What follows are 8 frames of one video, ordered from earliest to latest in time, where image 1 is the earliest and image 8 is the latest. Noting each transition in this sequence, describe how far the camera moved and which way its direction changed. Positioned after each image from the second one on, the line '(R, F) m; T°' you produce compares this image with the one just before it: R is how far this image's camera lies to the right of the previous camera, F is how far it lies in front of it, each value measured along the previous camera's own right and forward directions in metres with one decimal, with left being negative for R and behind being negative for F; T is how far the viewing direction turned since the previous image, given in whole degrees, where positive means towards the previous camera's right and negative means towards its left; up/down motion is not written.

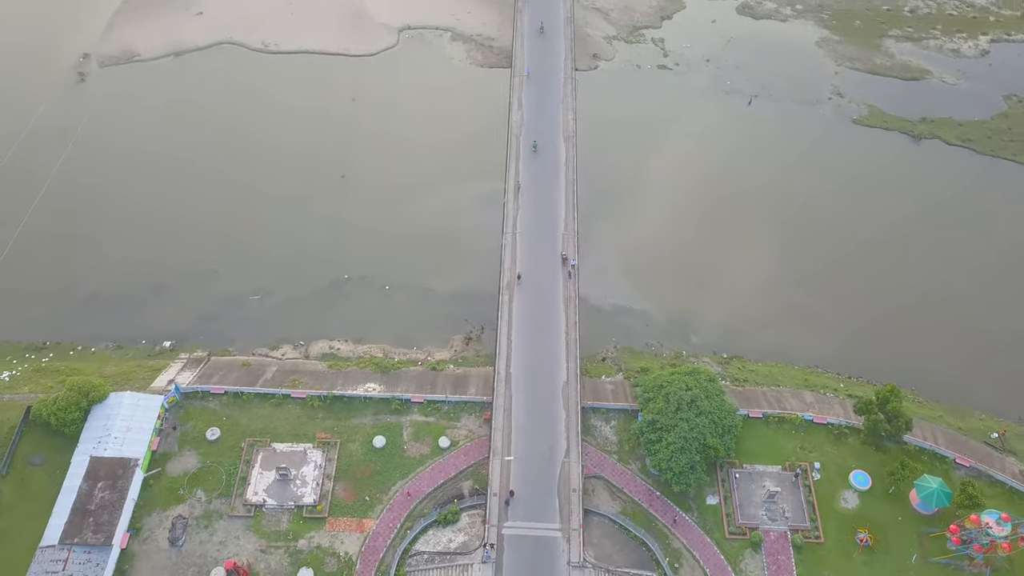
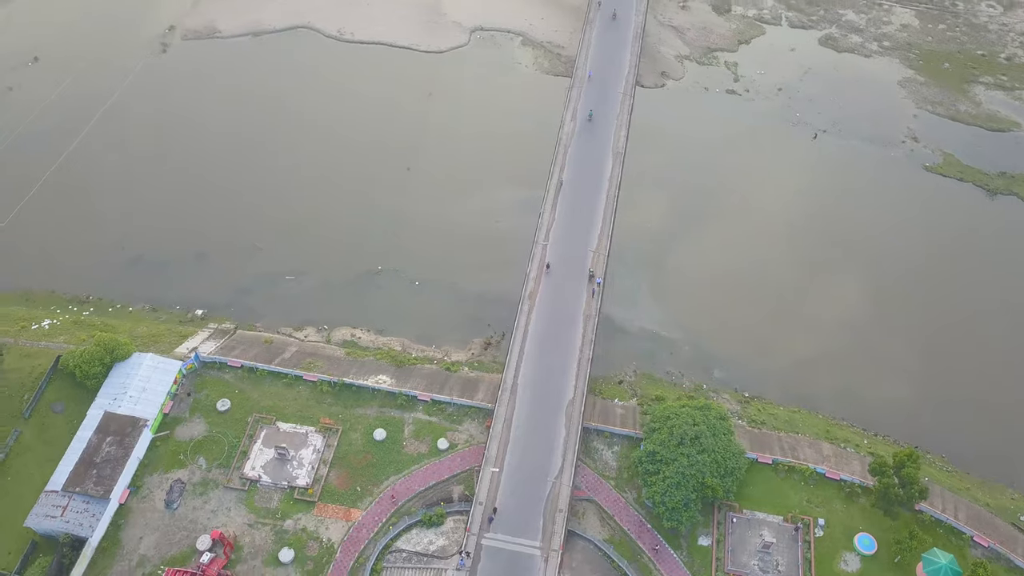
(+2.0, +0.3) m; -5°
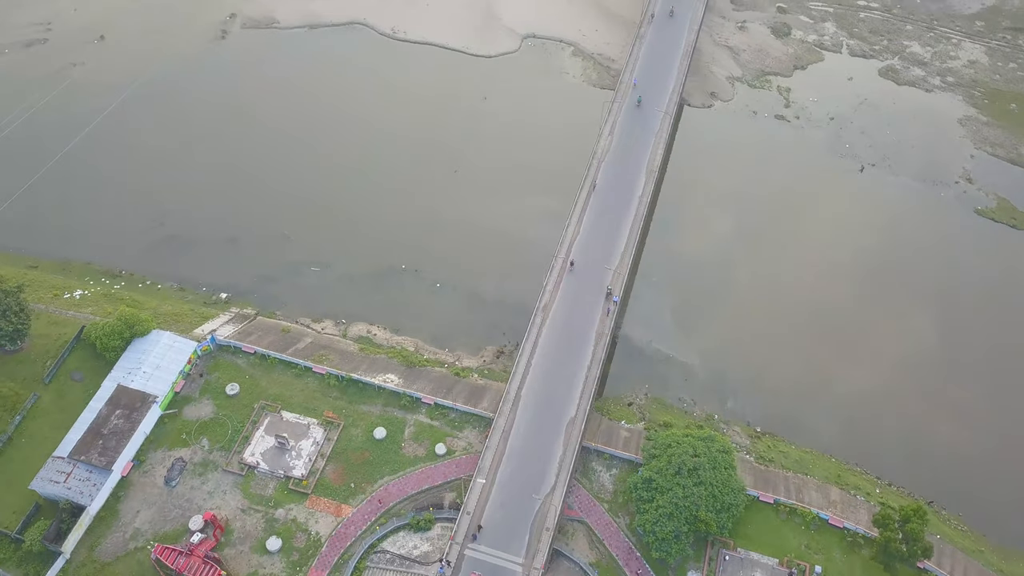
(+1.5, +0.3) m; -4°
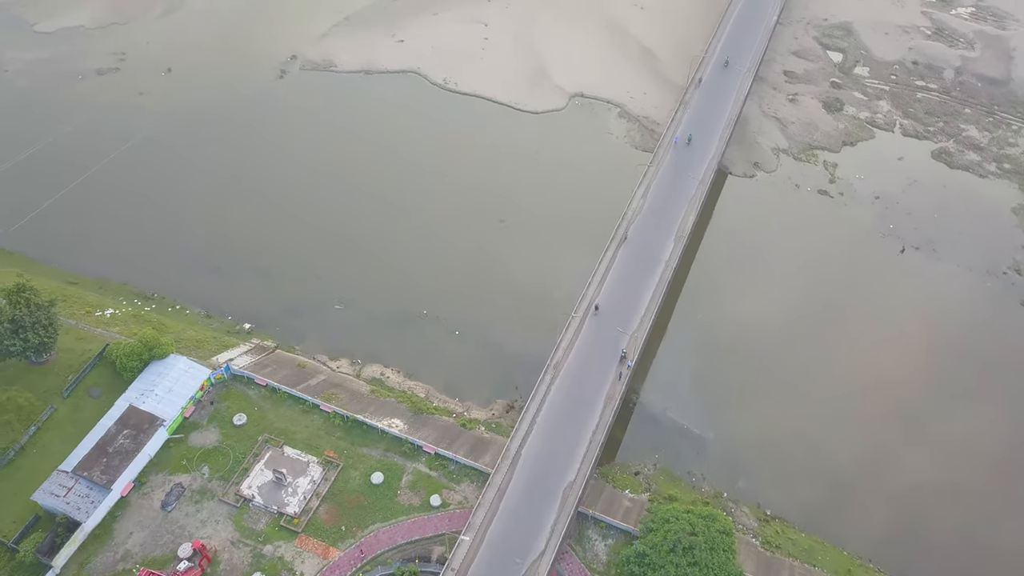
(+1.5, +0.2) m; -4°
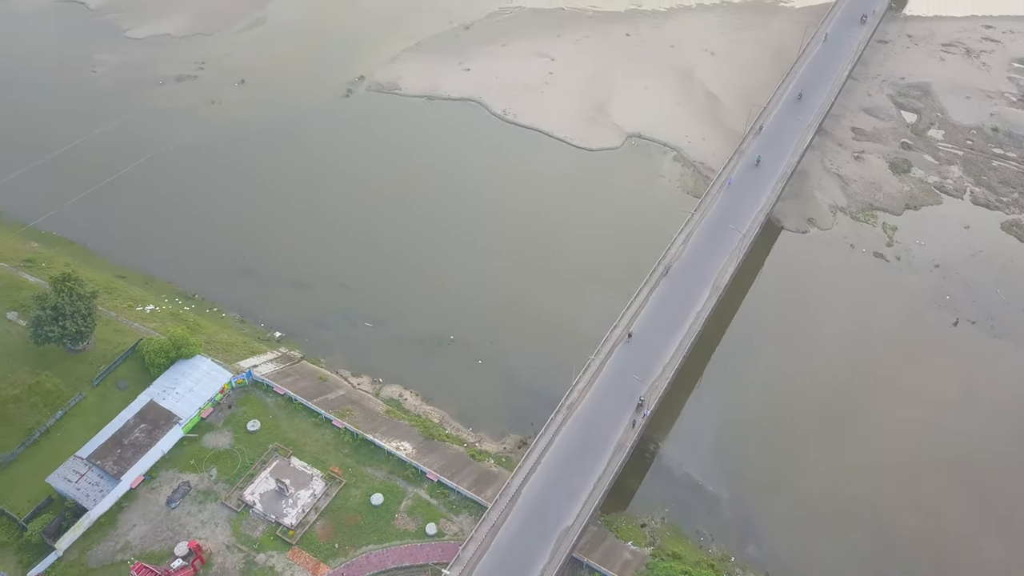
(+1.8, +0.3) m; -5°
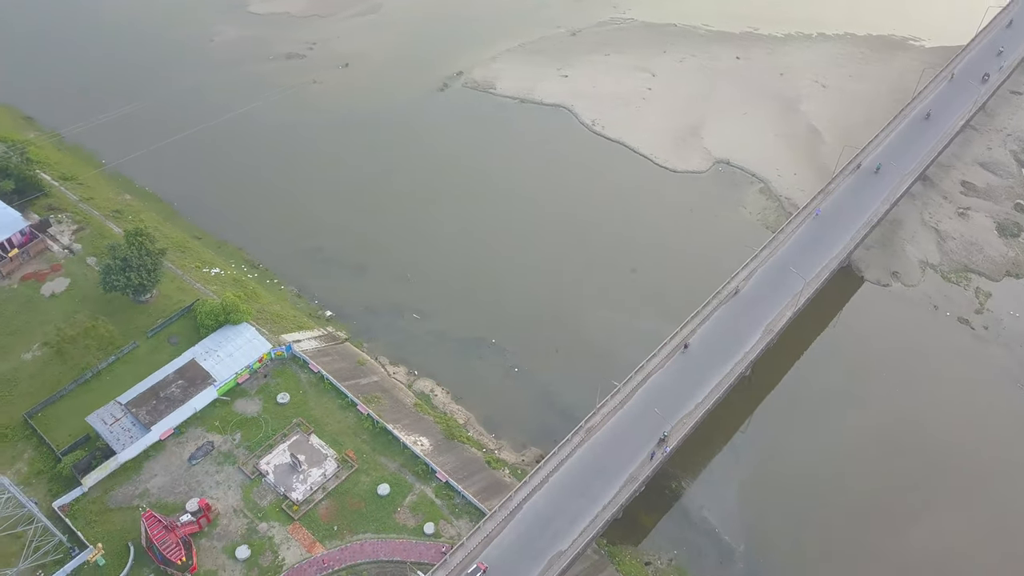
(+2.5, +0.5) m; -8°
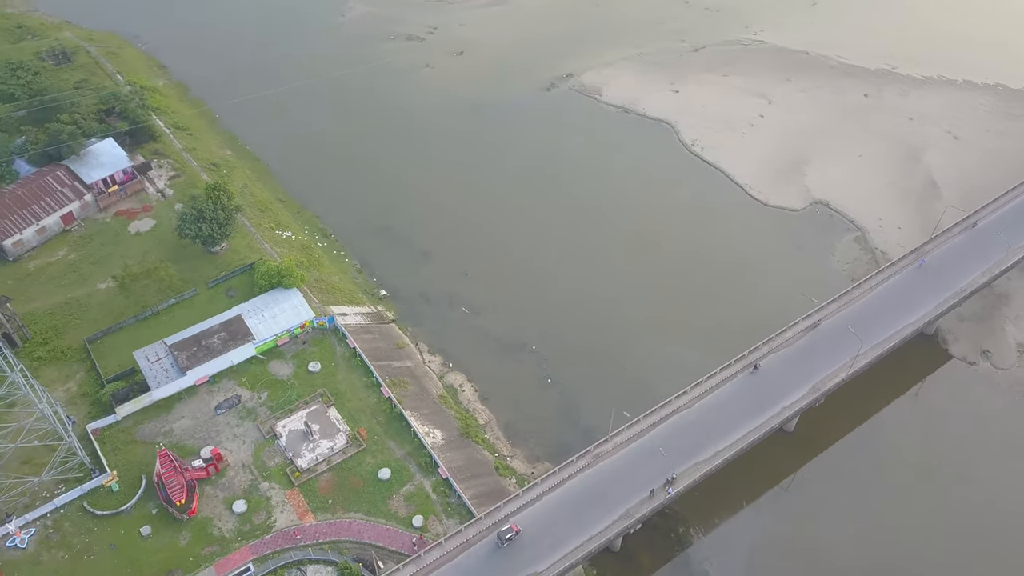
(+3.3, +0.7) m; -9°
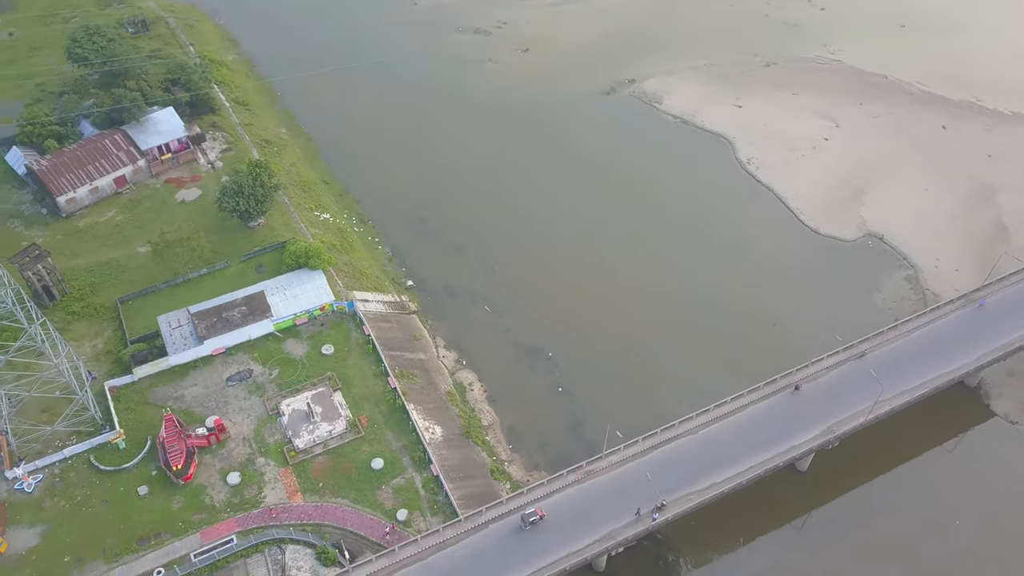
(+2.3, +0.4) m; -5°
